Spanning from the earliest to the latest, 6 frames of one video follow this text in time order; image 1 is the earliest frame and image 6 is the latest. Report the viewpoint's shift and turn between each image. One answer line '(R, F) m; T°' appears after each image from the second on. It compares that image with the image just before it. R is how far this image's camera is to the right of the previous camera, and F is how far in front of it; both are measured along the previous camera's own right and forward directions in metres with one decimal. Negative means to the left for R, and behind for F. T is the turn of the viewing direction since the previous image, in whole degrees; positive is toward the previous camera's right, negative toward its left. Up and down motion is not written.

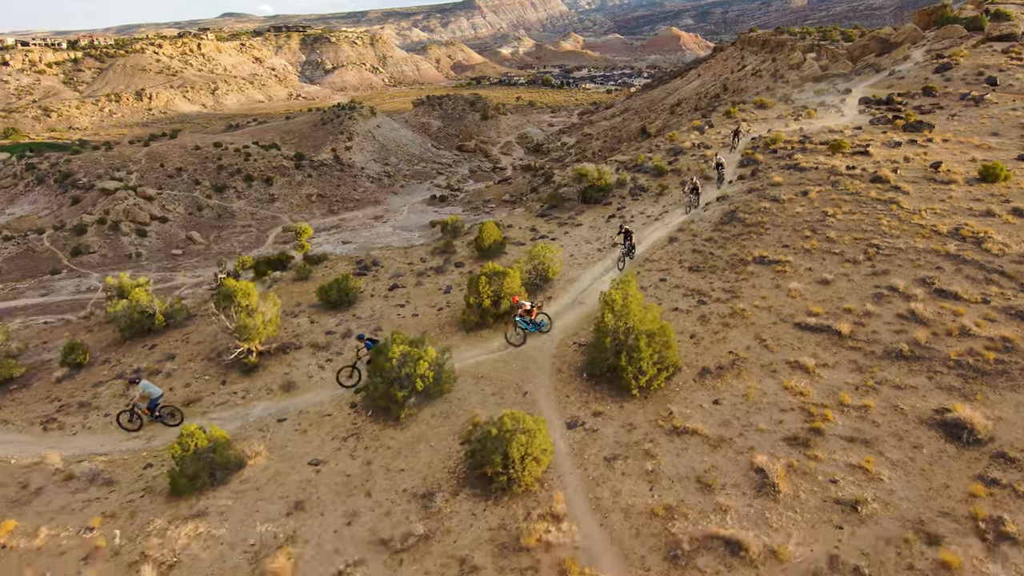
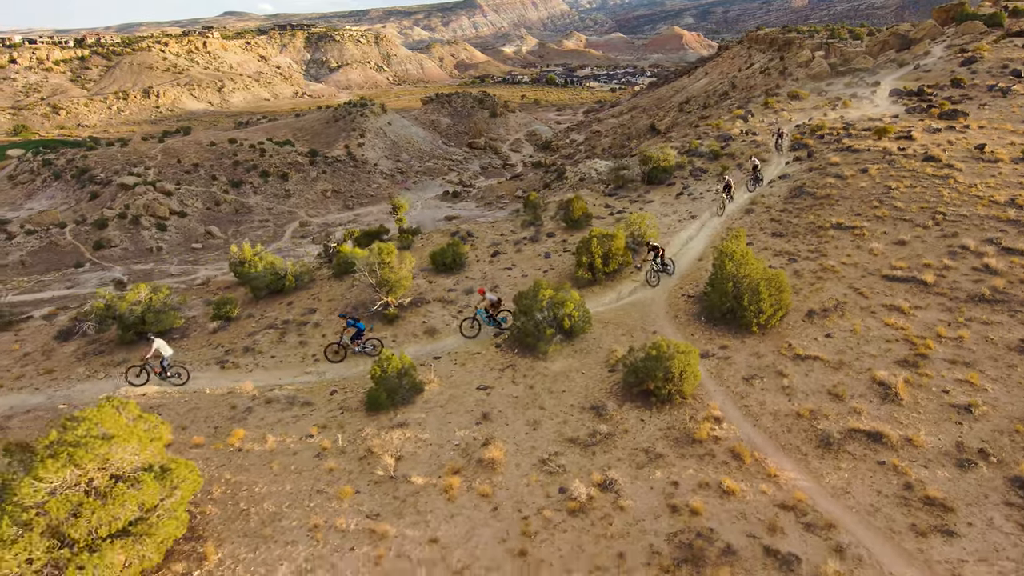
(-3.9, -2.0) m; 0°
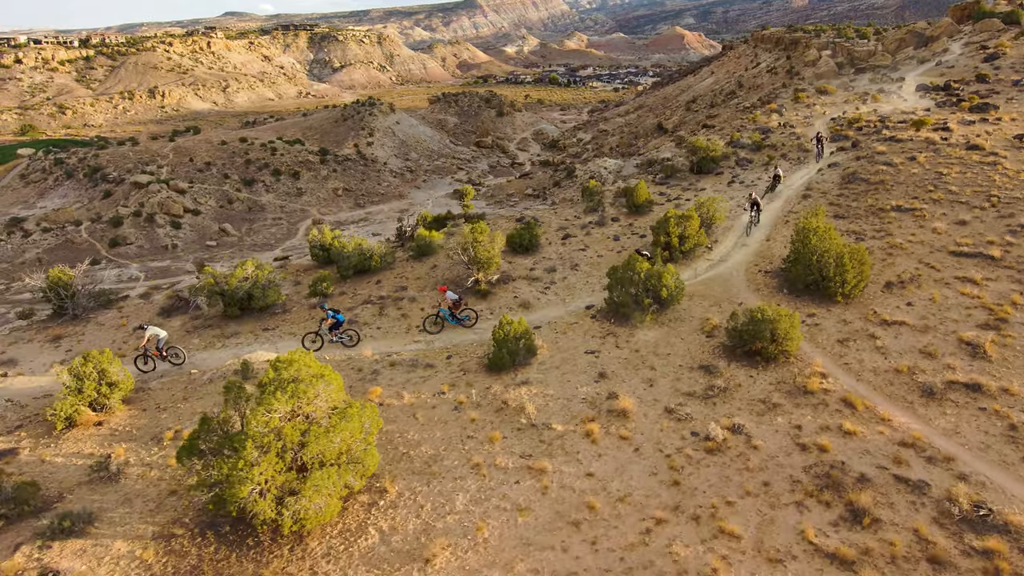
(-3.1, -1.1) m; 0°
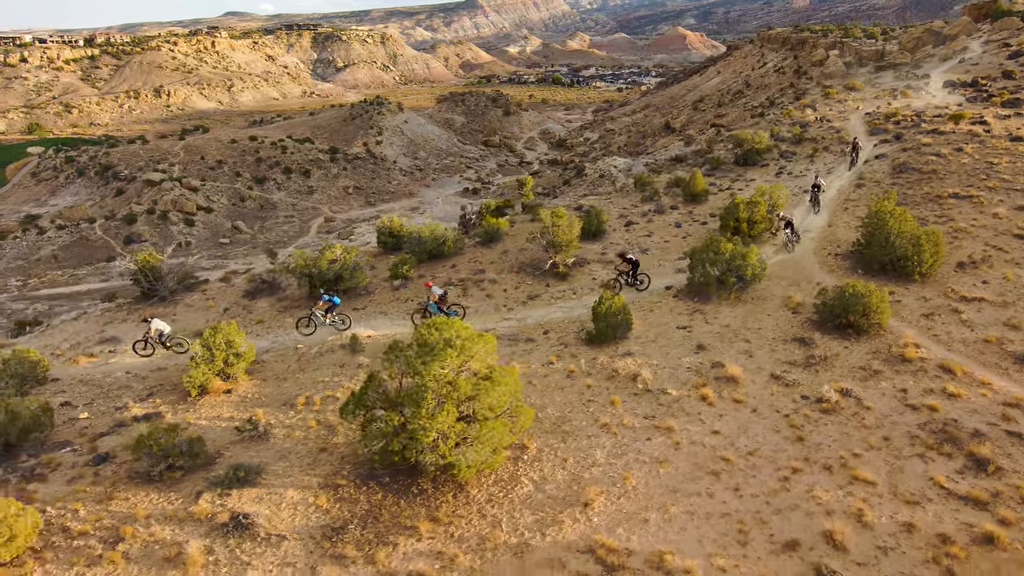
(-3.0, -0.8) m; 0°
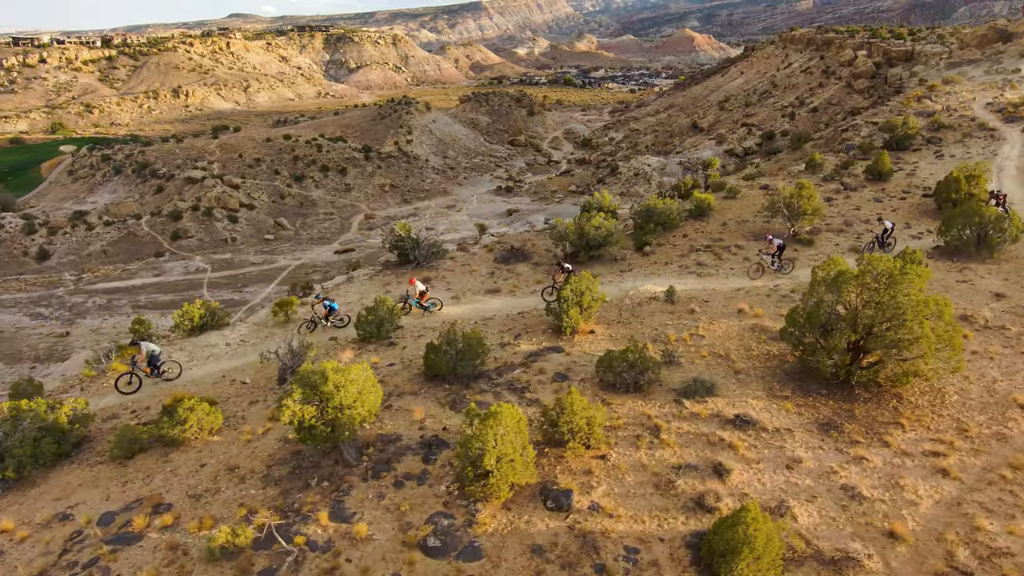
(-10.3, -1.9) m; 0°
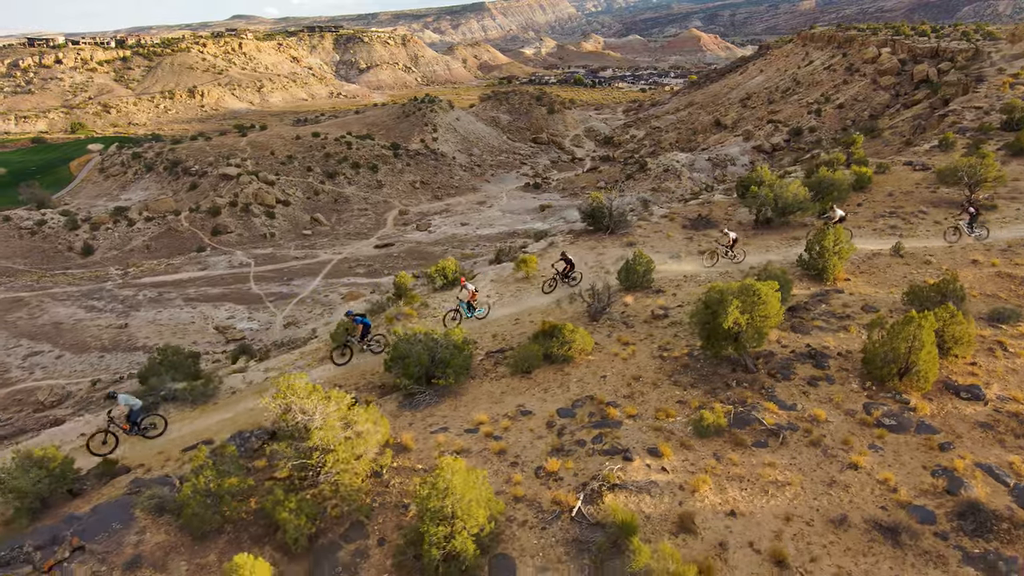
(-9.0, -1.6) m; 0°
